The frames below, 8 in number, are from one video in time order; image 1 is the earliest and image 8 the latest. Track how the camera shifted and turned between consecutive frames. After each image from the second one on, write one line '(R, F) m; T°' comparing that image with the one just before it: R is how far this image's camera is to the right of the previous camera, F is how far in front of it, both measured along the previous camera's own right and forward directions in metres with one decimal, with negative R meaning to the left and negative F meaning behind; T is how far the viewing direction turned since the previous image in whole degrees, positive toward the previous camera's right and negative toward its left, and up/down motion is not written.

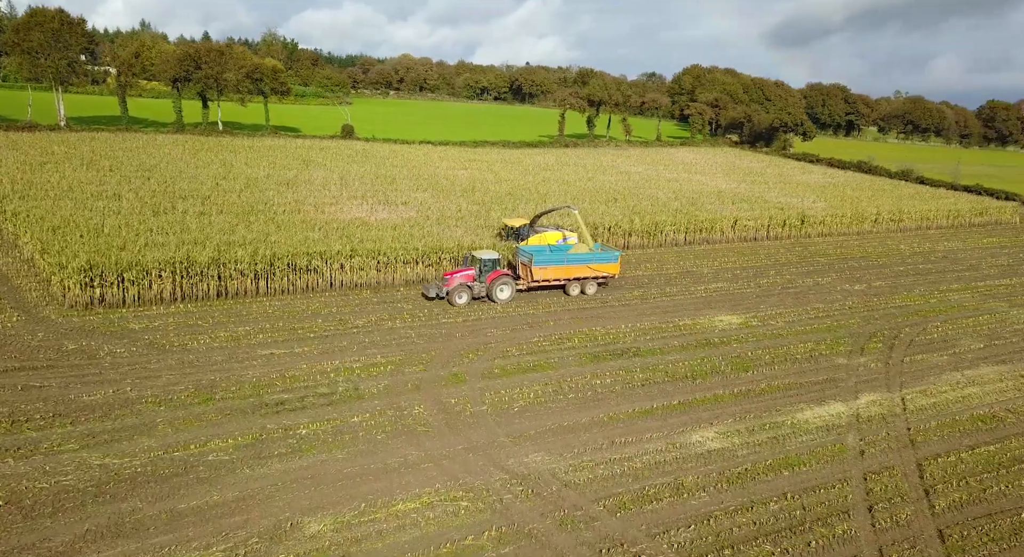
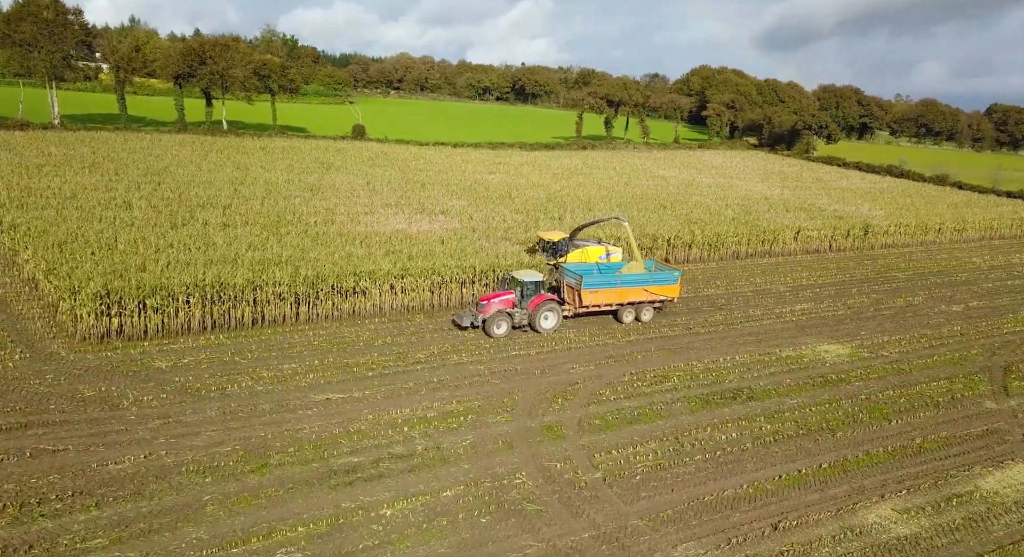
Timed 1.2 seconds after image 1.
(-1.8, +2.1) m; 0°
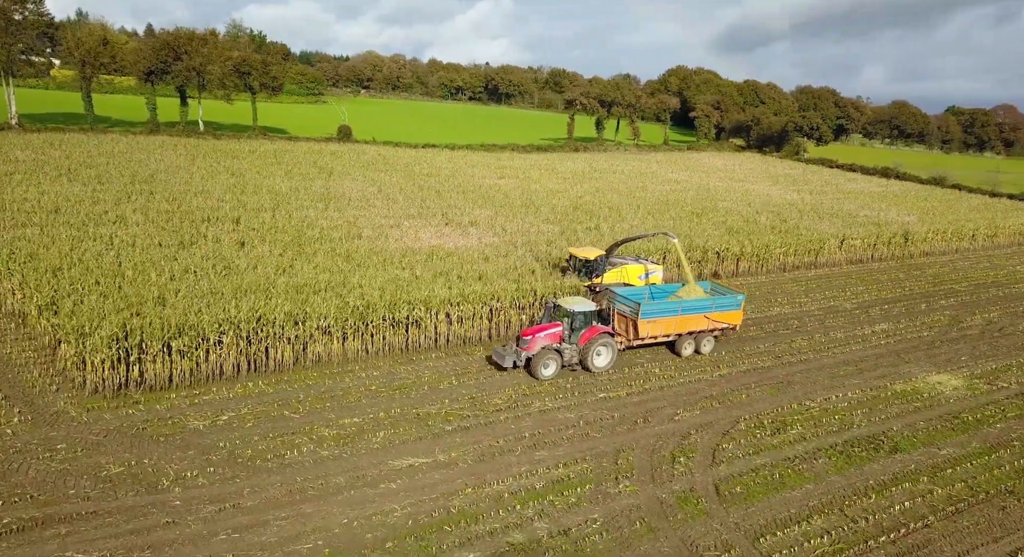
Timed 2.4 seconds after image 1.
(-2.1, +1.9) m; +3°
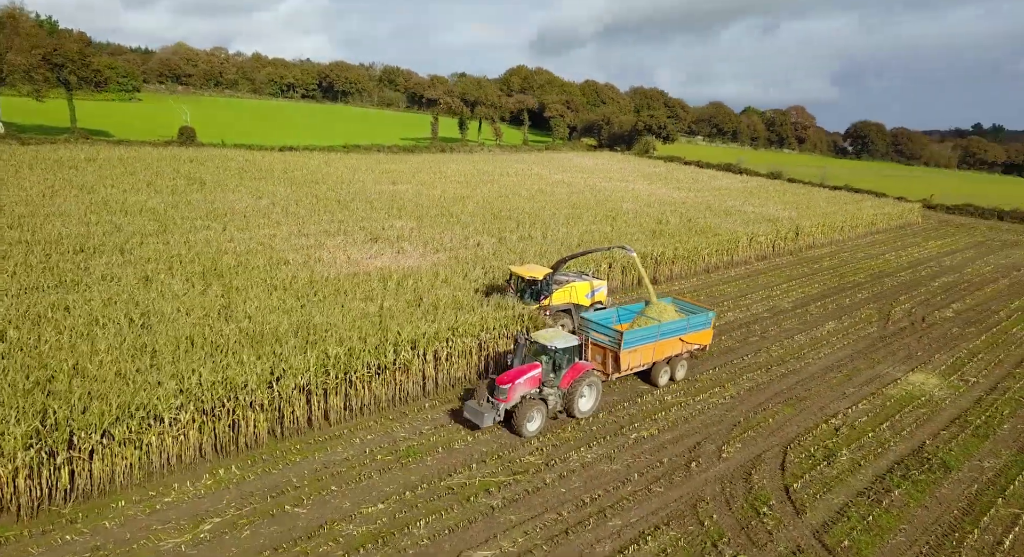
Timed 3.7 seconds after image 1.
(-2.6, +2.0) m; +14°
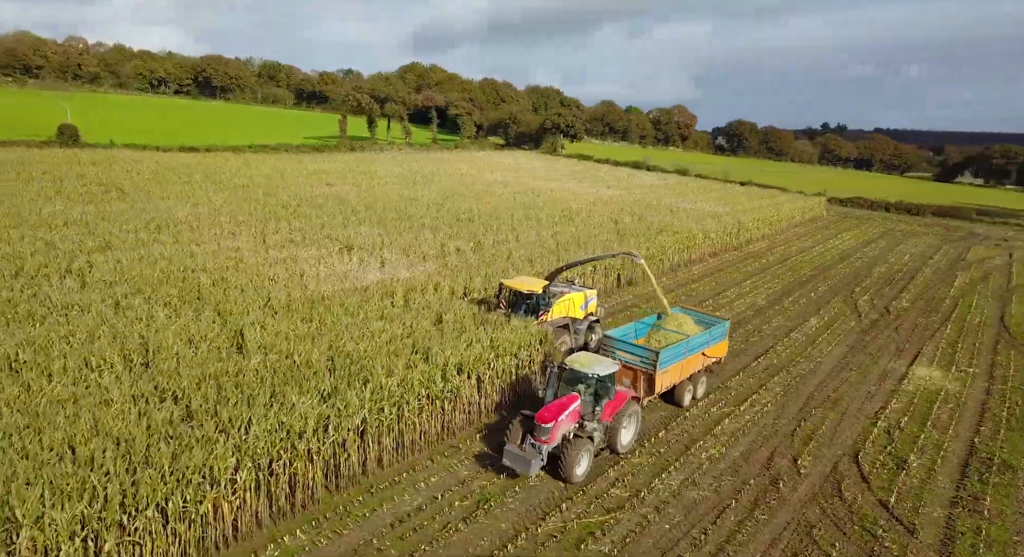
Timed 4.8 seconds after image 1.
(-2.4, +1.3) m; +9°
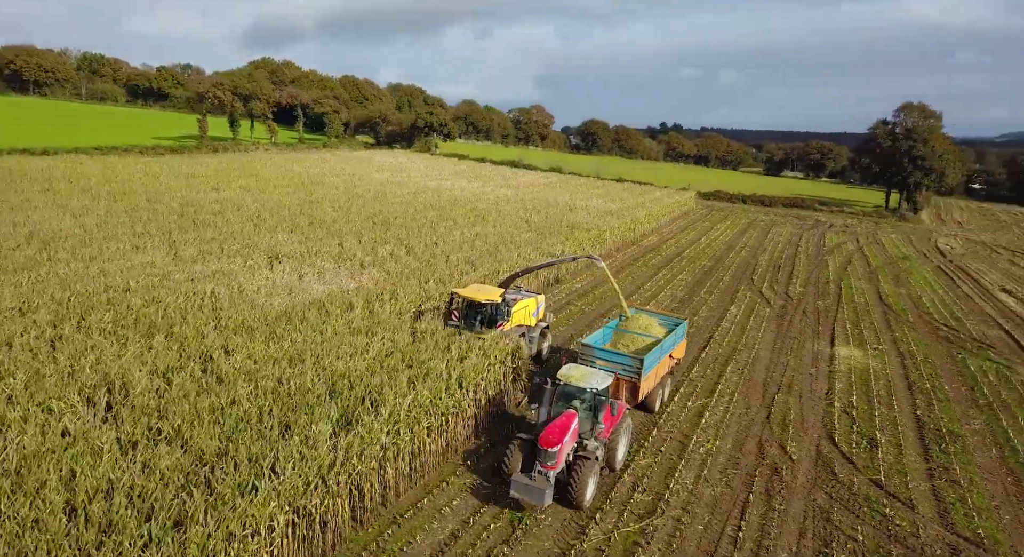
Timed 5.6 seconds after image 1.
(-1.8, +0.7) m; +12°
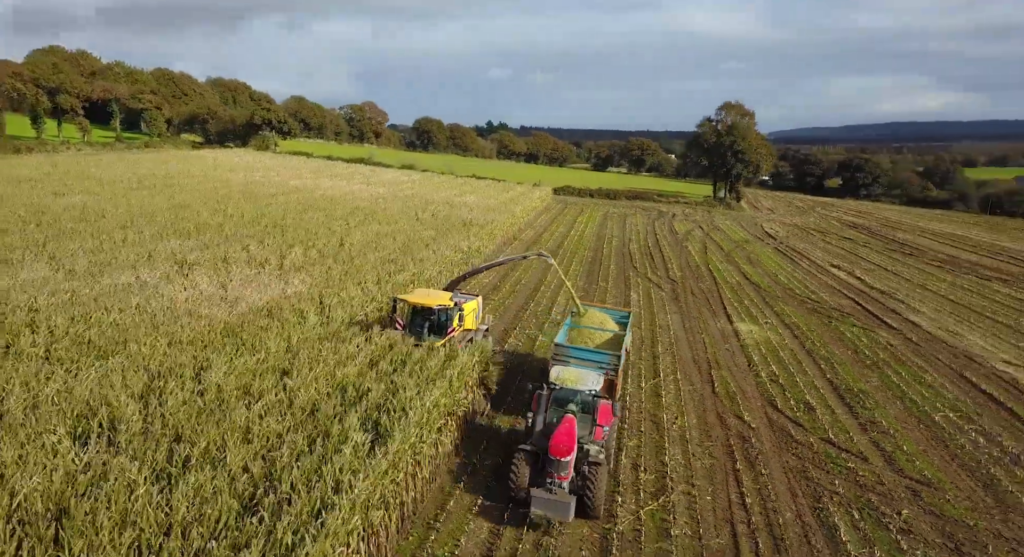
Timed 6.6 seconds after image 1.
(-2.1, +0.4) m; +14°
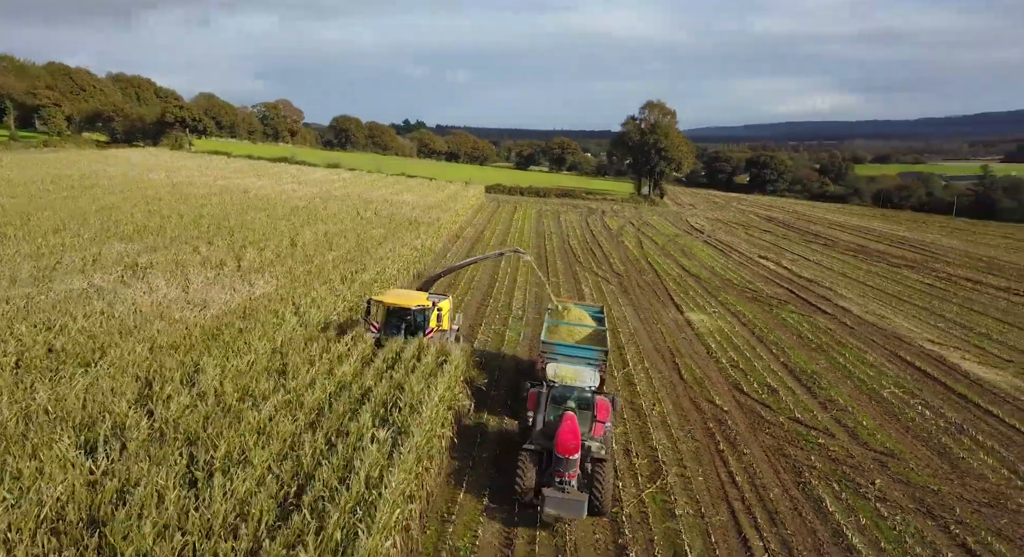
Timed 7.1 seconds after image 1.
(-0.9, 0.0) m; +7°
